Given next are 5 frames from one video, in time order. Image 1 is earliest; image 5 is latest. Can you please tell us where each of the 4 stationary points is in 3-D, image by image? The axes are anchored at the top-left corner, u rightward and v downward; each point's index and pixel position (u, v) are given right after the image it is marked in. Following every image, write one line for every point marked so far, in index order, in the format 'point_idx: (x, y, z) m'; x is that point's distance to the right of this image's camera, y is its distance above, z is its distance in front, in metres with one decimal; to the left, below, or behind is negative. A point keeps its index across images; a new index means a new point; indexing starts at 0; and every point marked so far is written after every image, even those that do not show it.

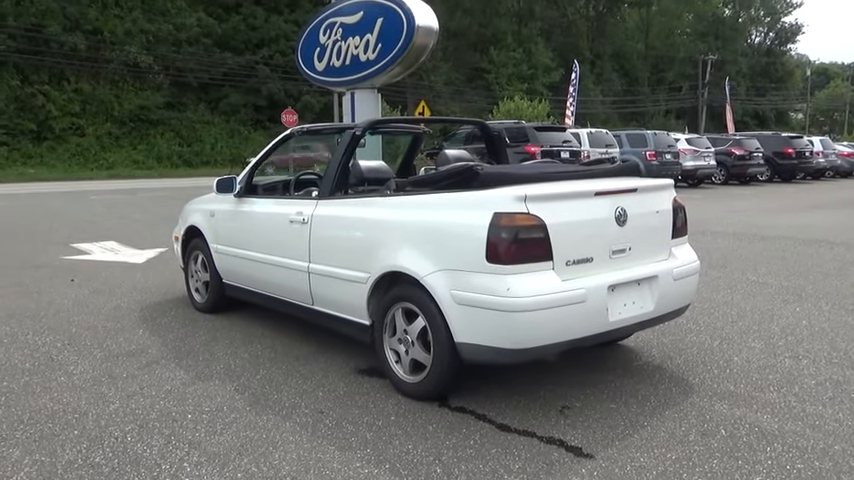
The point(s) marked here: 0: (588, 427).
0: (+0.9, -1.0, +4.0) m
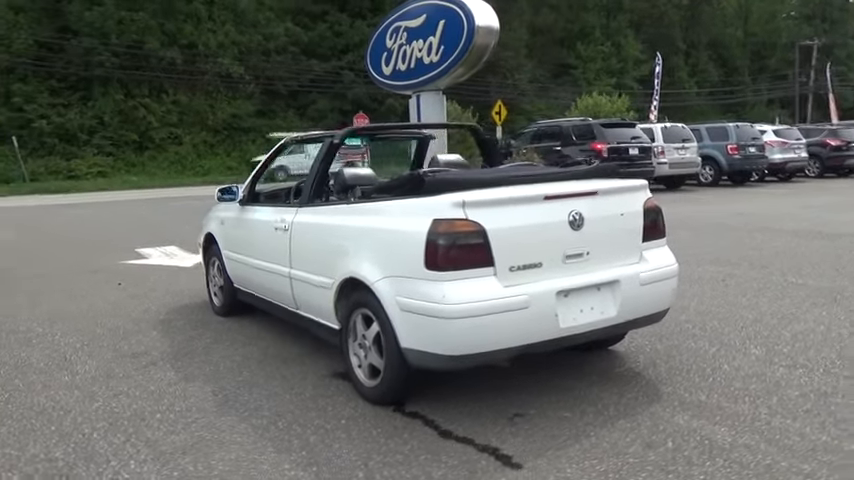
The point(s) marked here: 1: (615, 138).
0: (+0.6, -1.0, +3.9) m
1: (+5.1, +2.8, +19.8) m
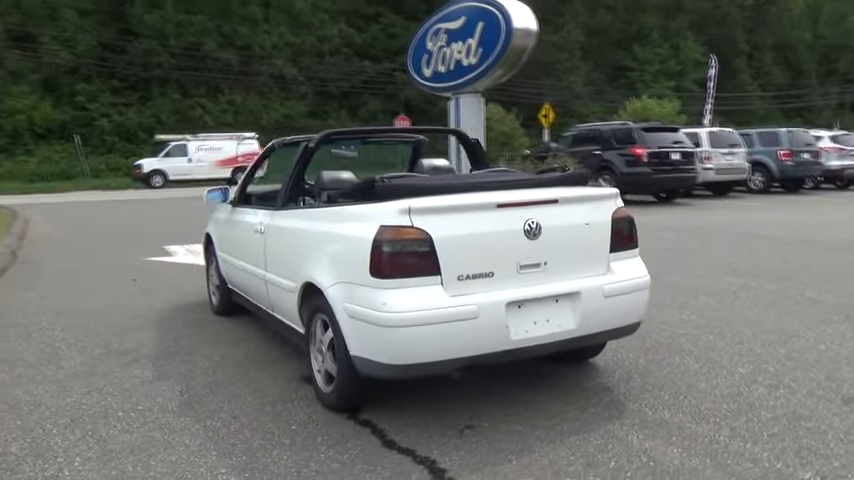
0: (+0.2, -1.1, +3.8) m
1: (+6.1, +2.6, +19.4) m
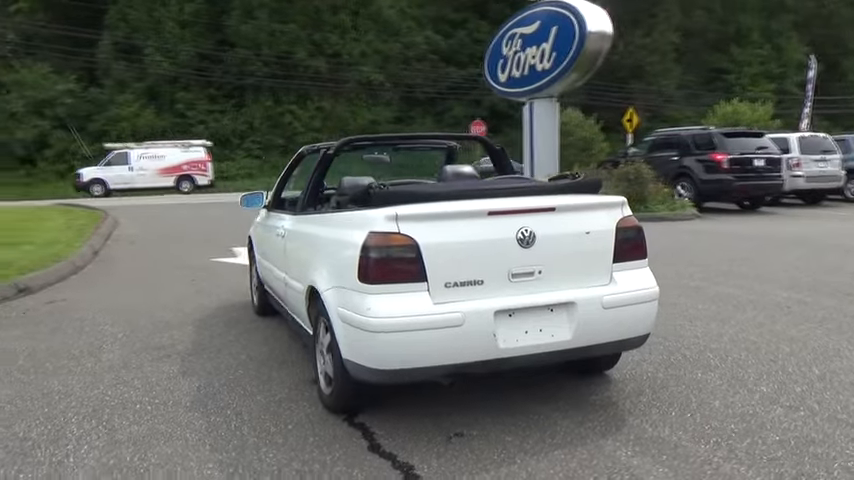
0: (+0.1, -1.1, +3.8) m
1: (+7.9, +2.3, +18.5) m
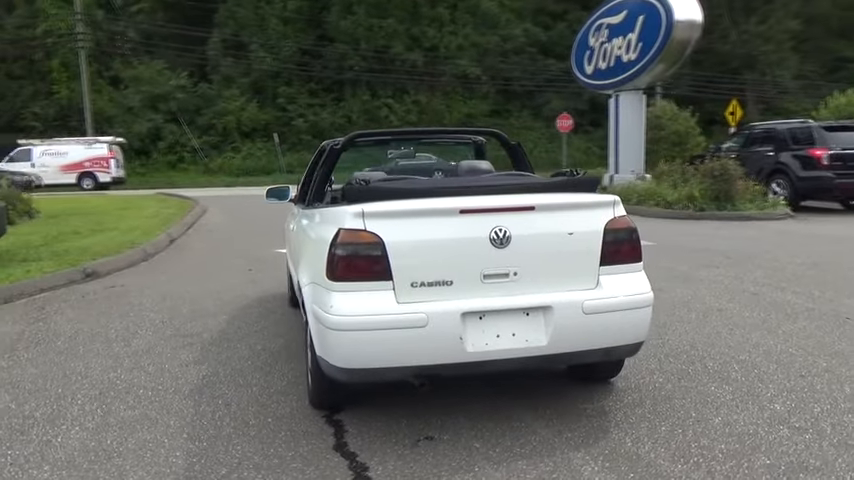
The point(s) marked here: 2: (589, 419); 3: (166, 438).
0: (-0.1, -1.1, +3.7) m
1: (+9.8, +2.3, +17.2) m
2: (+1.0, -1.0, +4.2) m
3: (-1.5, -1.1, +4.1) m
